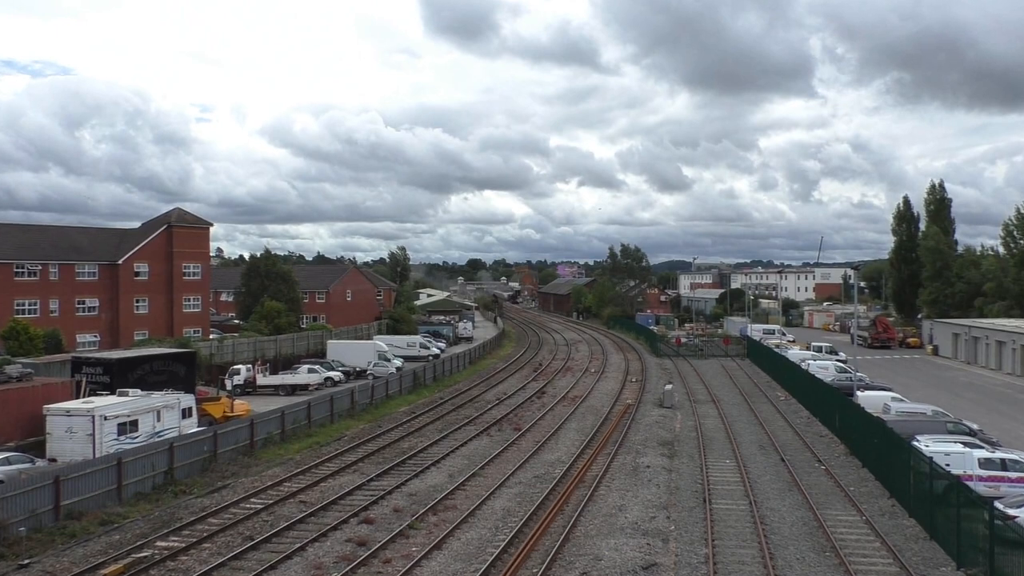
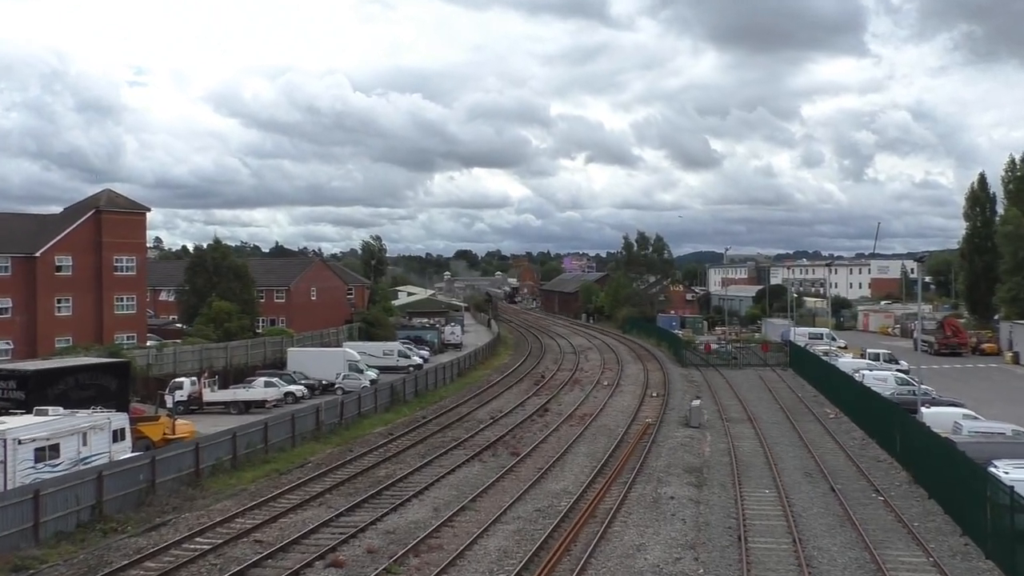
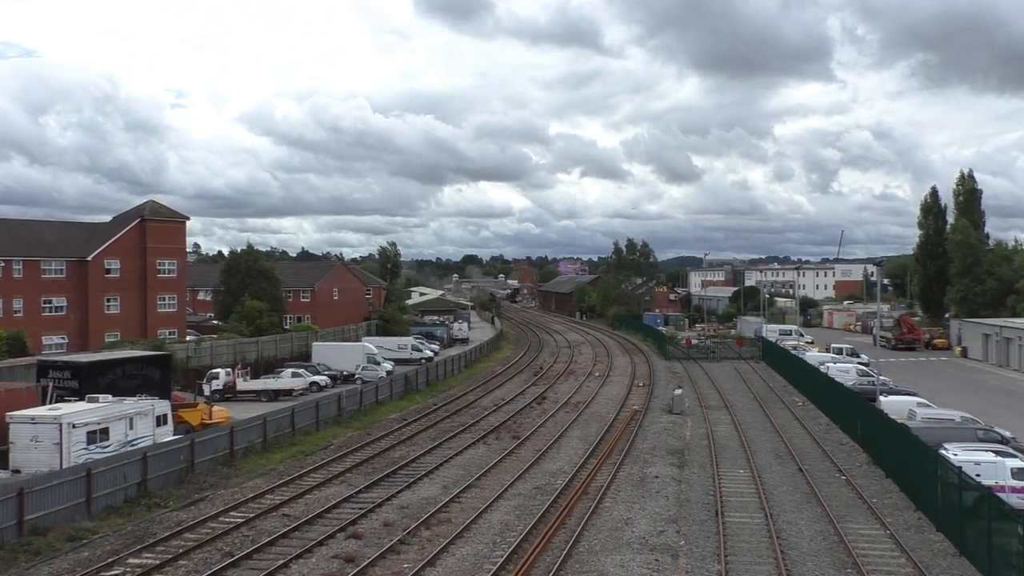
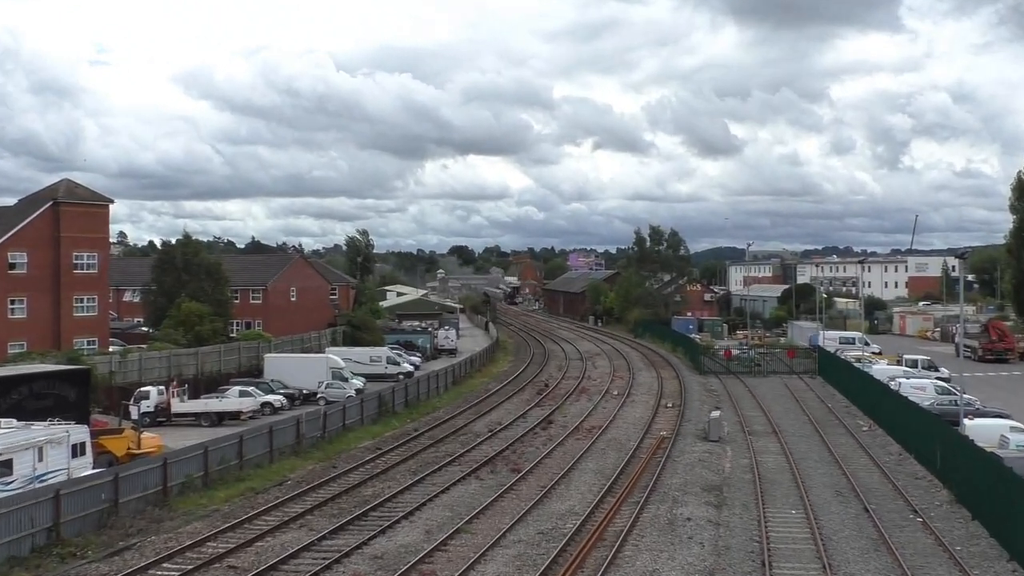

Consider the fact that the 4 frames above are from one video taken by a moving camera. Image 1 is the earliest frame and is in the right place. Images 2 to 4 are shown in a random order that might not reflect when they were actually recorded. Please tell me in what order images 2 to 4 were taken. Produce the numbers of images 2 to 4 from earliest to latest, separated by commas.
3, 2, 4
